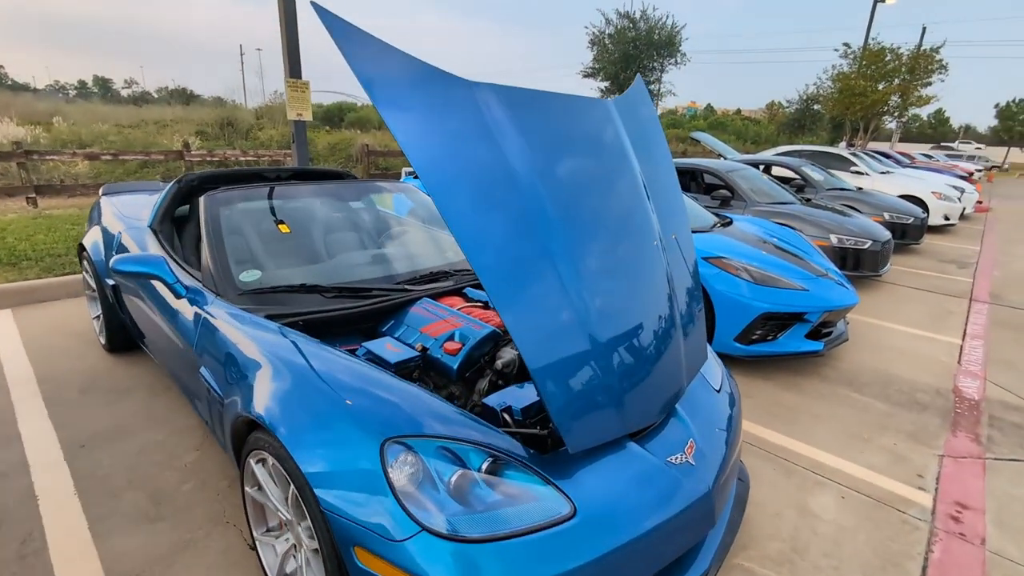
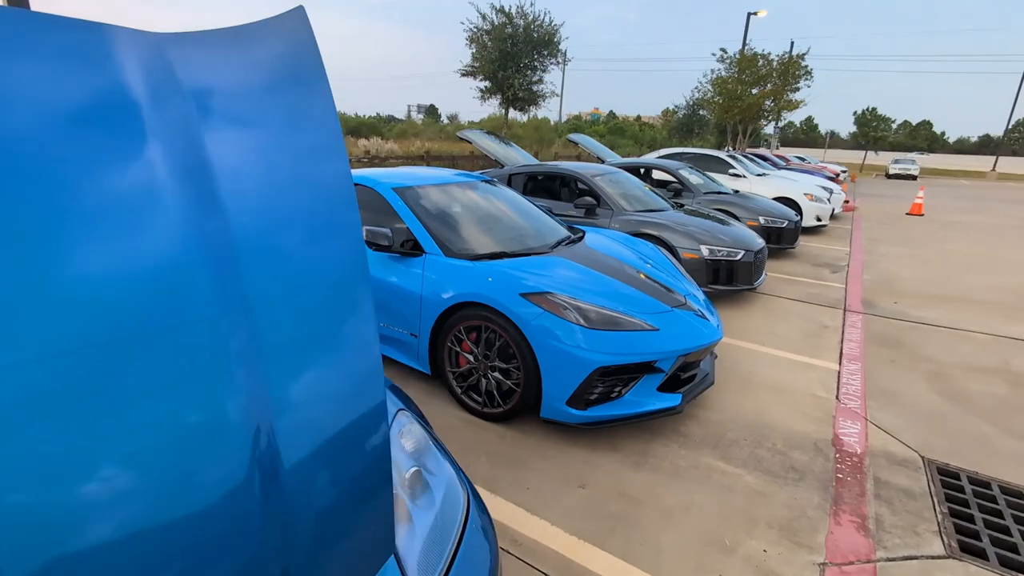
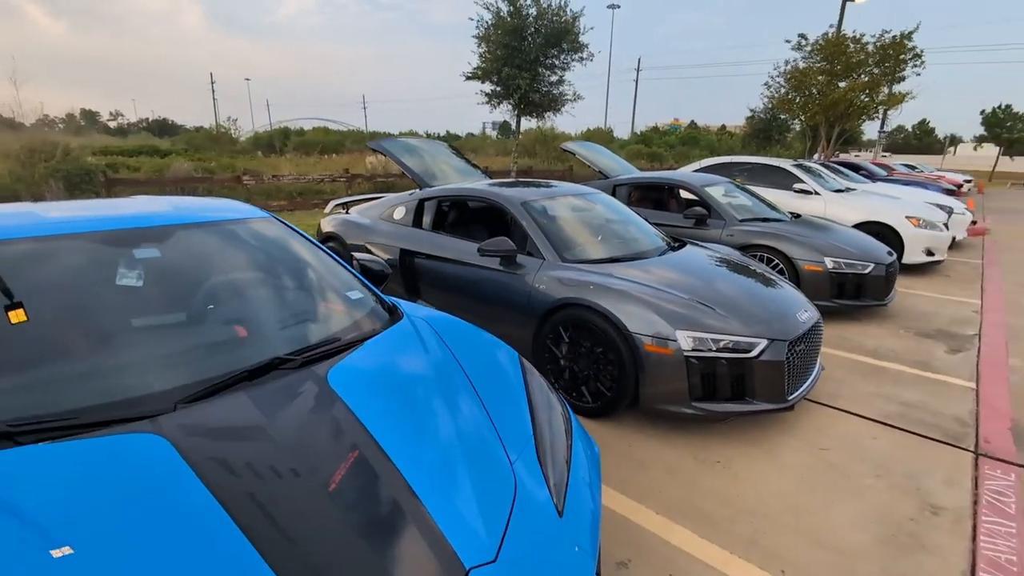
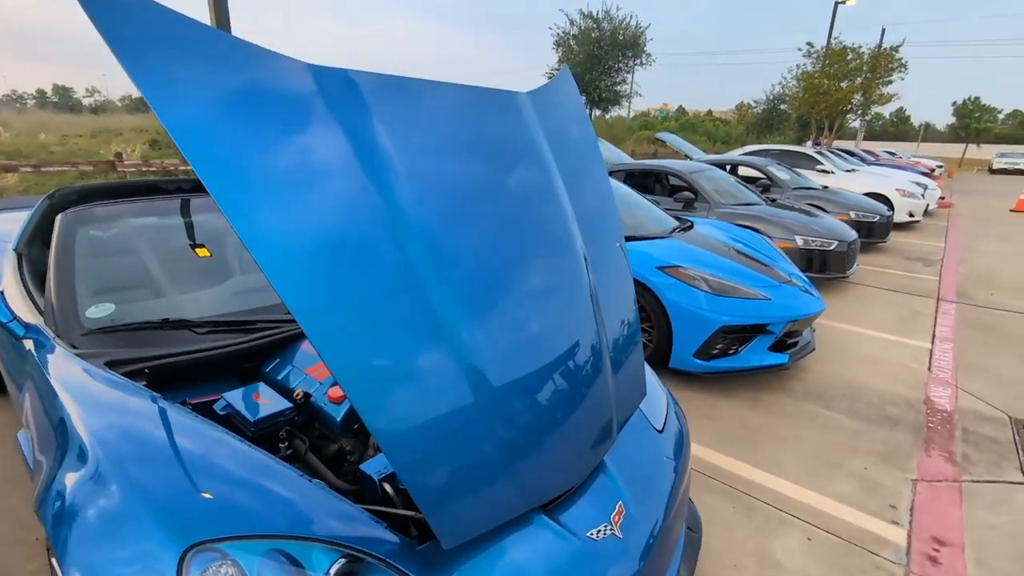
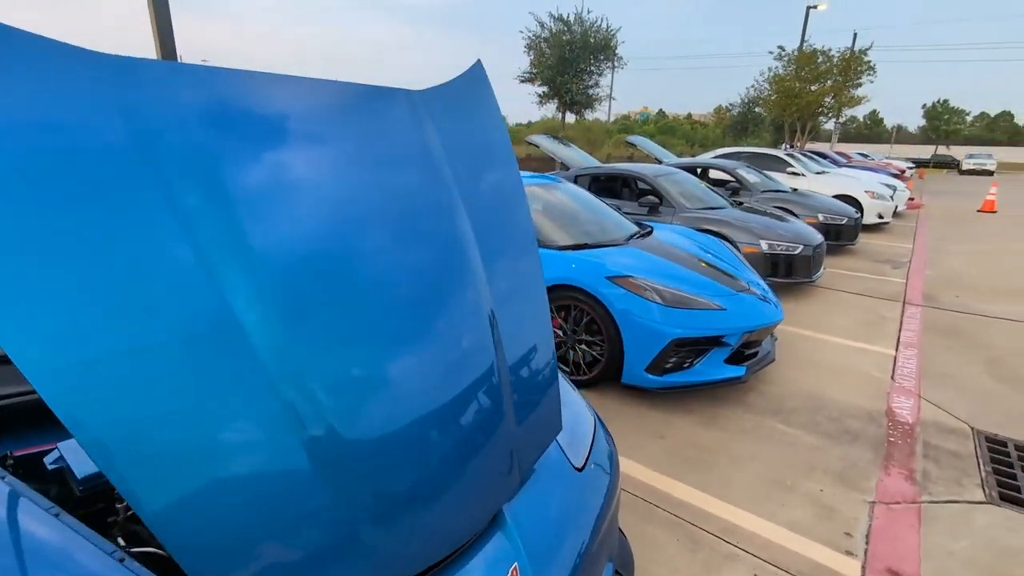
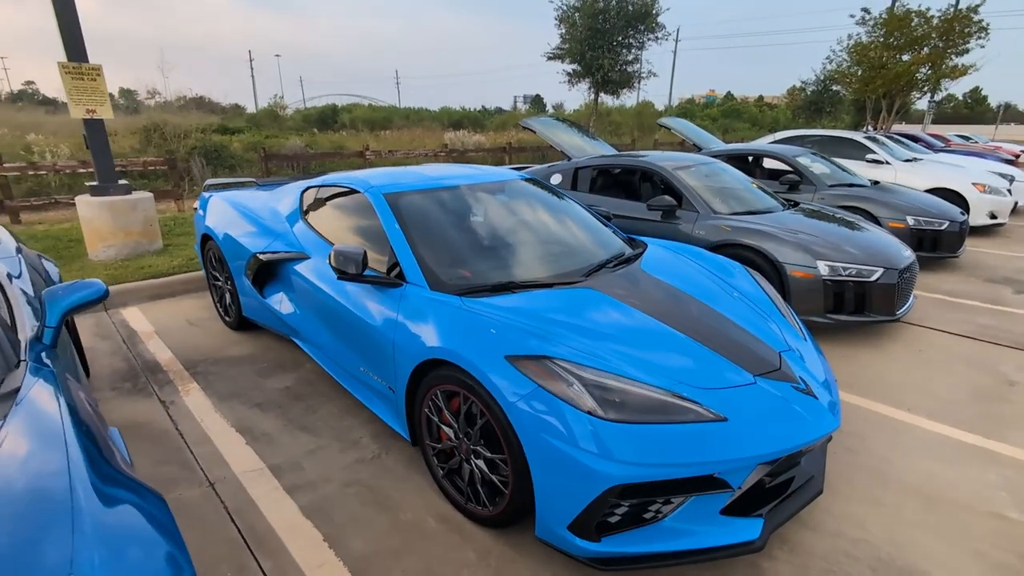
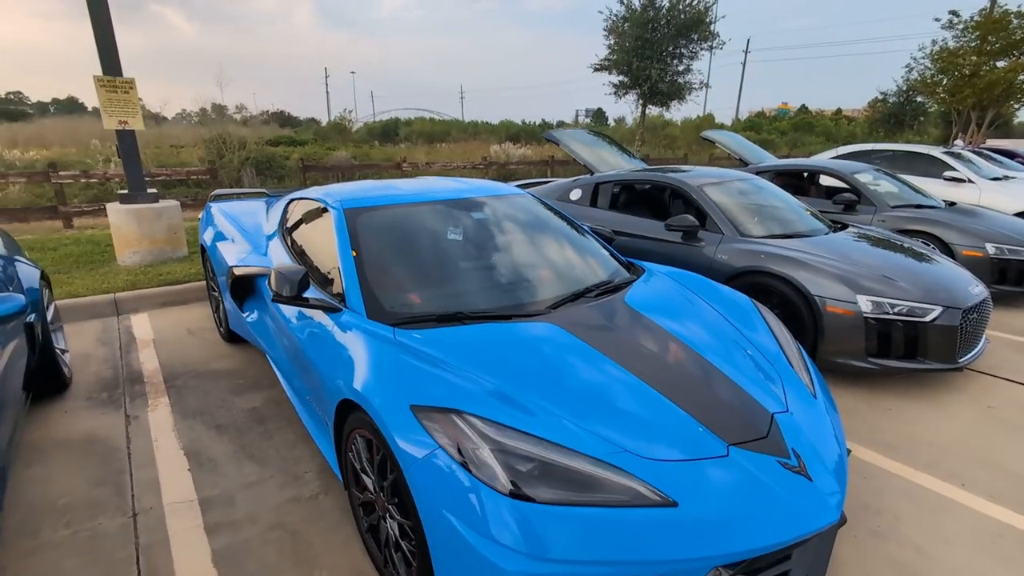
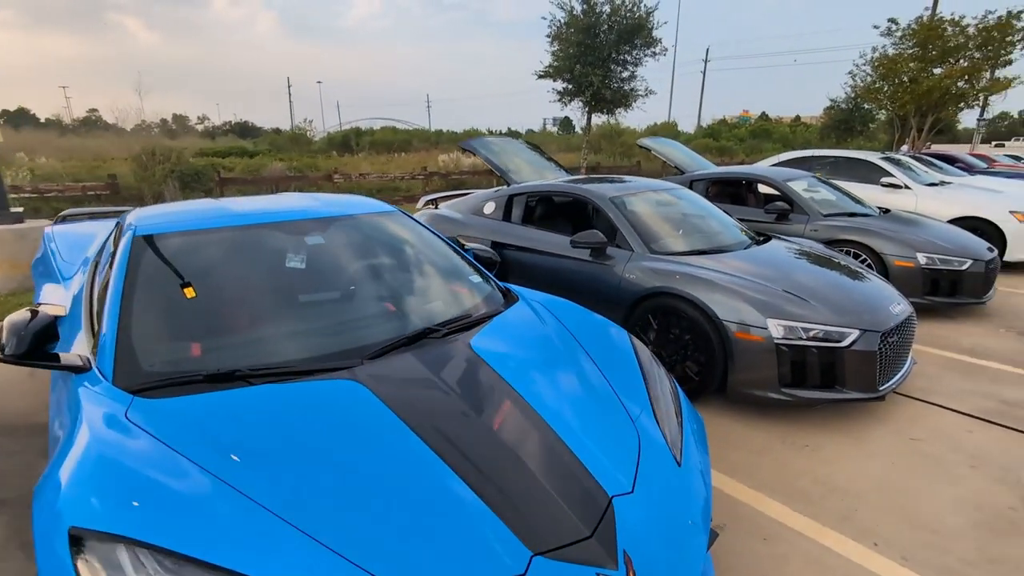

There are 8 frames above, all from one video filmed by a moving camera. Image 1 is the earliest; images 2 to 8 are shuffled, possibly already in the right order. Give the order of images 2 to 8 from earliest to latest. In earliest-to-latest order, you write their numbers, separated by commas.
4, 5, 2, 6, 7, 8, 3
